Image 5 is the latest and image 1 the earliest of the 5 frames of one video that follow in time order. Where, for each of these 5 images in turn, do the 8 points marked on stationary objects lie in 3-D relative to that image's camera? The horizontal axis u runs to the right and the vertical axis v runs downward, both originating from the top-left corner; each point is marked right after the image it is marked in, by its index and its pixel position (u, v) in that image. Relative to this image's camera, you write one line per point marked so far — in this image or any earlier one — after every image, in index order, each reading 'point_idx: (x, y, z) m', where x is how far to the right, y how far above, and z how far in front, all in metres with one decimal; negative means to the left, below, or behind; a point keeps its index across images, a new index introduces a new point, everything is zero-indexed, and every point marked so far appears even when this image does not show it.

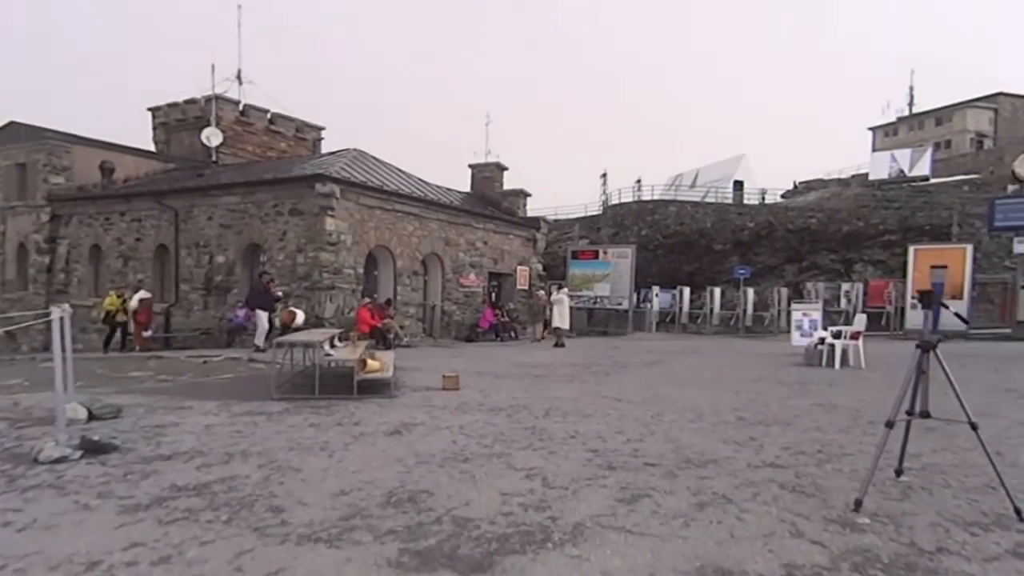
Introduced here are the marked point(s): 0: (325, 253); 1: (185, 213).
0: (-5.1, +0.9, +16.2) m
1: (-10.0, +2.2, +18.5) m
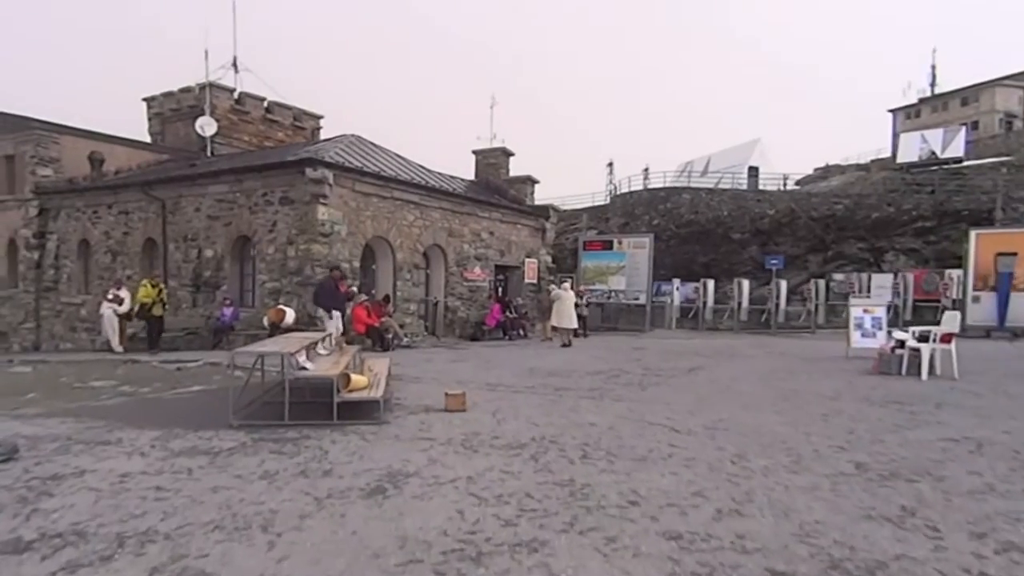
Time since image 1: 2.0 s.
0: (-4.7, +1.0, +14.5) m
1: (-9.6, +2.4, +16.8) m
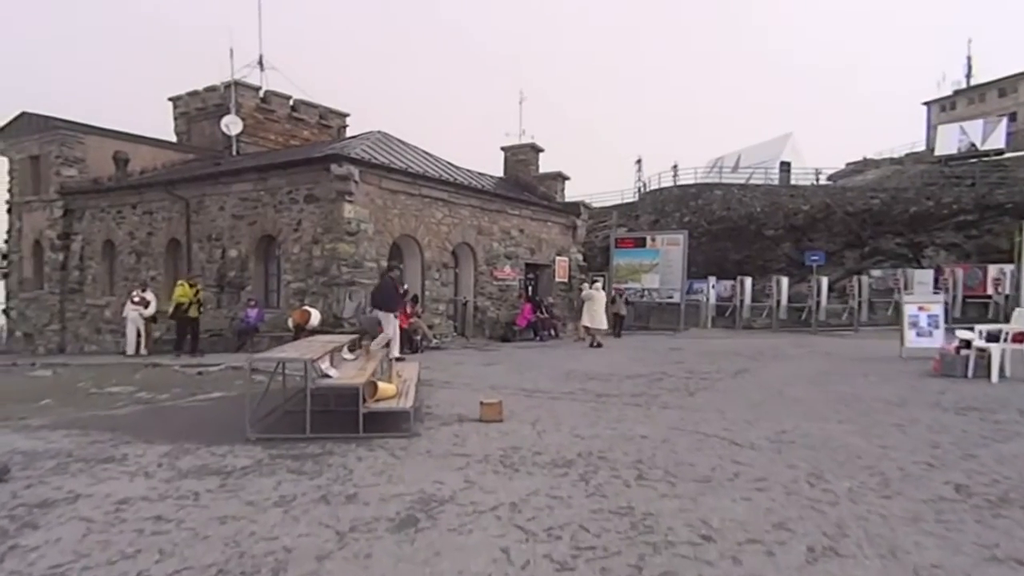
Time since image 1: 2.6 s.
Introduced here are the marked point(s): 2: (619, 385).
0: (-4.0, +1.0, +14.1) m
1: (-8.8, +2.3, +16.6) m
2: (+1.7, -1.5, +9.1) m
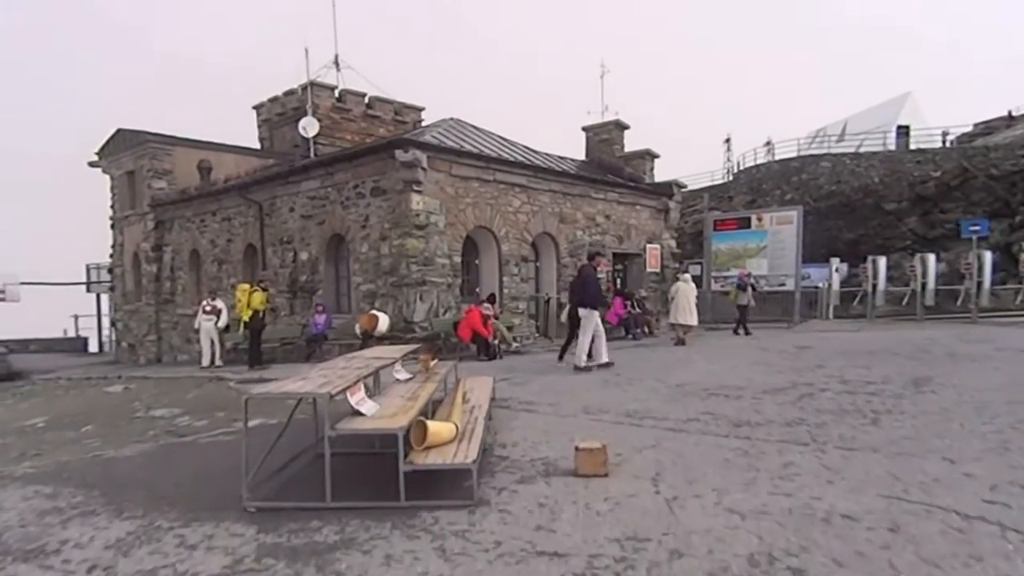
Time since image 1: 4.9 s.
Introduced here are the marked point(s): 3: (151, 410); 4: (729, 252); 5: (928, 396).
0: (-2.1, +1.0, +12.5) m
1: (-6.6, +2.2, +15.7) m
2: (+2.8, -1.3, +6.8) m
3: (-5.4, -1.8, +8.8) m
4: (+7.1, +1.1, +19.0) m
5: (+5.0, -1.3, +7.2) m
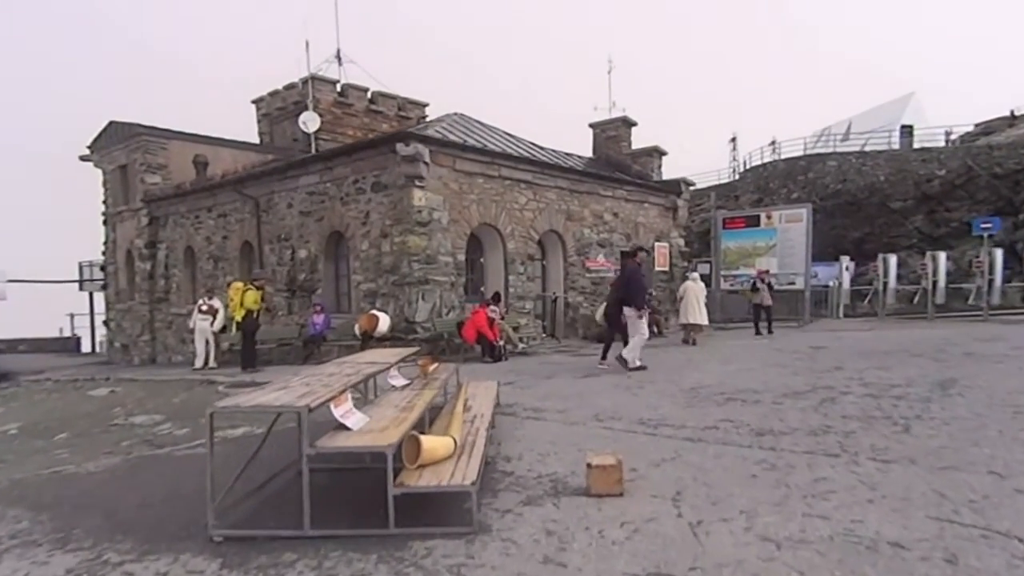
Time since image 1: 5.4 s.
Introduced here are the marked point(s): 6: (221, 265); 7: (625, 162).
0: (-2.0, +1.0, +12.1) m
1: (-6.5, +2.2, +15.3) m
2: (+2.9, -1.3, +6.3) m
3: (-5.3, -1.8, +8.3) m
4: (+7.2, +1.2, +18.4) m
5: (+5.1, -1.3, +6.7) m
6: (-8.3, +0.6, +16.7) m
7: (+3.6, +4.1, +18.6) m
